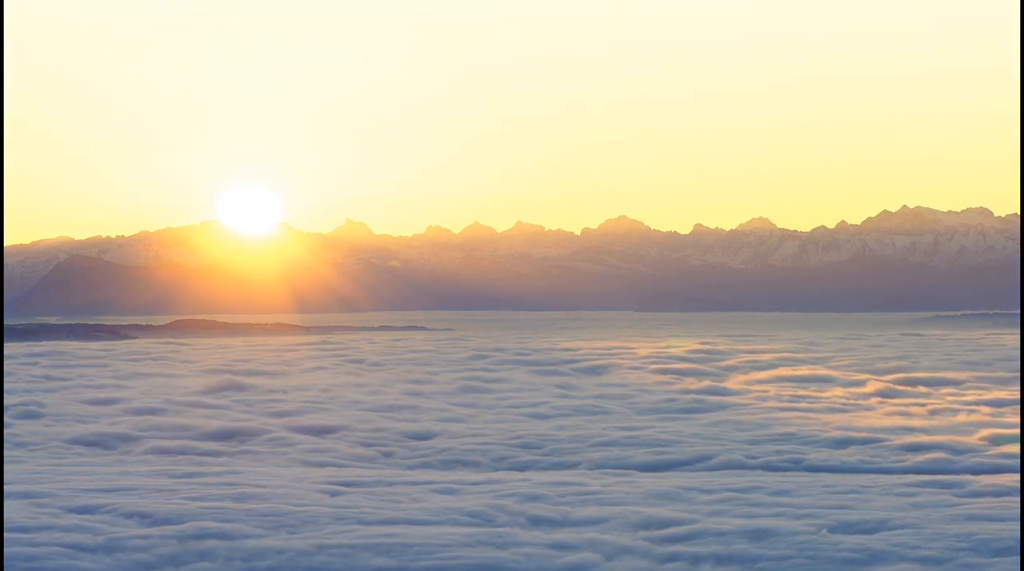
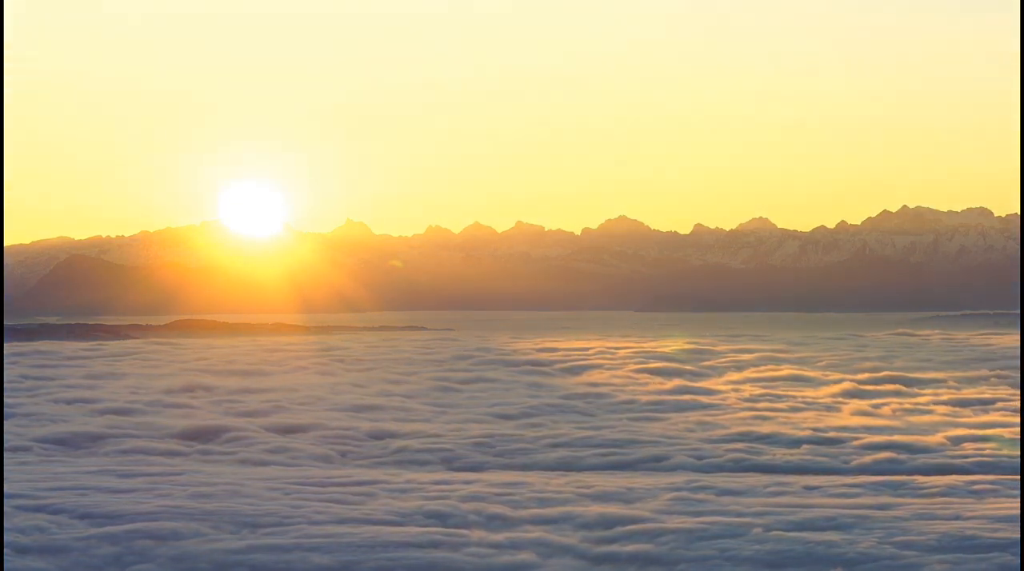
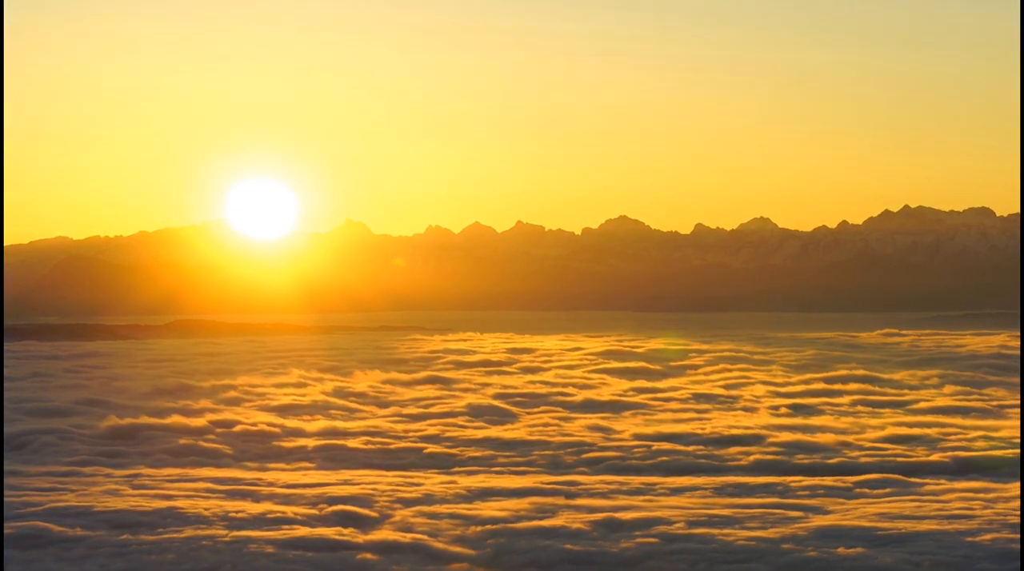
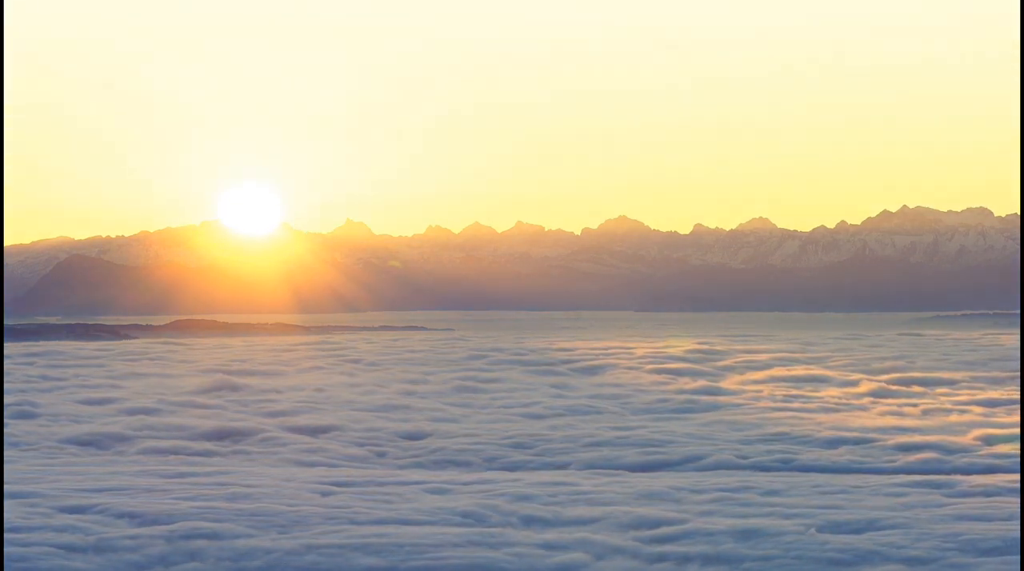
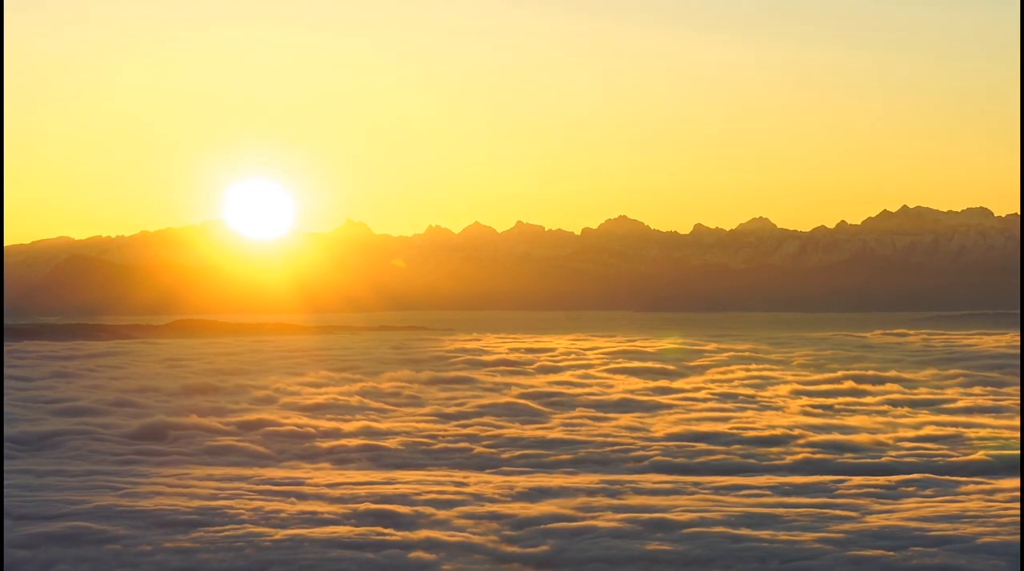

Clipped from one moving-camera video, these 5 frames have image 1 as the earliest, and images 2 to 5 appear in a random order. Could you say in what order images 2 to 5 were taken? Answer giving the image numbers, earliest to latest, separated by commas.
4, 2, 5, 3
